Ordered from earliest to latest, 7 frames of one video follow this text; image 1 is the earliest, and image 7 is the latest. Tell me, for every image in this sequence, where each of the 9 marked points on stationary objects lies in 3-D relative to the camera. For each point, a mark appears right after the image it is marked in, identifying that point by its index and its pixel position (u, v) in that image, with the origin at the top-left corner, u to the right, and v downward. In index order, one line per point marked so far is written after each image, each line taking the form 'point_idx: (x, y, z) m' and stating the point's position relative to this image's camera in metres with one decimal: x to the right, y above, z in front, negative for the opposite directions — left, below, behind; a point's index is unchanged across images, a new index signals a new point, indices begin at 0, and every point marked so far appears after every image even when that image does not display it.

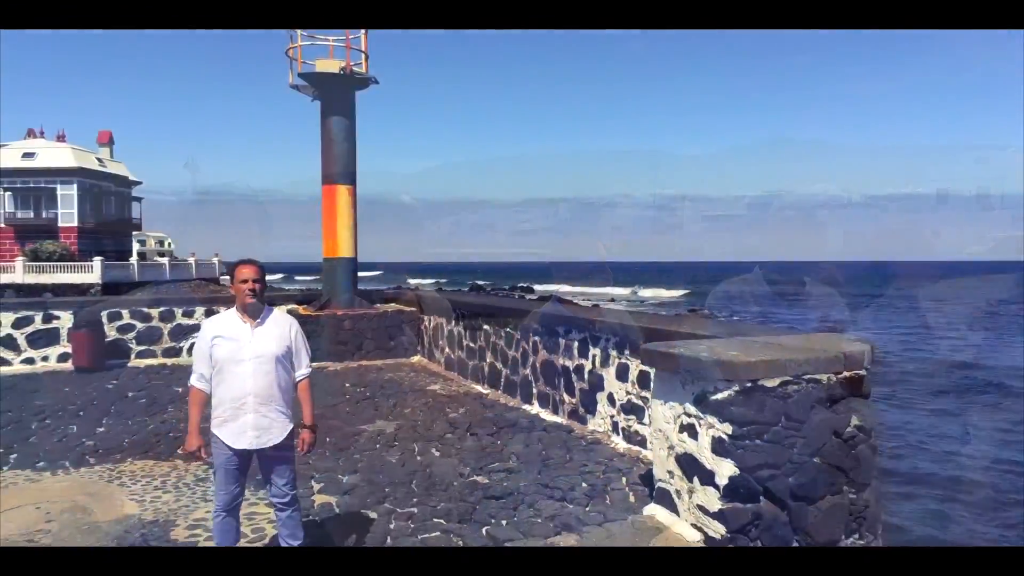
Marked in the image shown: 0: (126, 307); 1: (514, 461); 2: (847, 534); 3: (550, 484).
0: (-3.7, -0.2, +8.0) m
1: (0.0, -0.9, +4.2) m
2: (+1.2, -0.9, +3.0) m
3: (+0.1, -0.9, +3.8) m
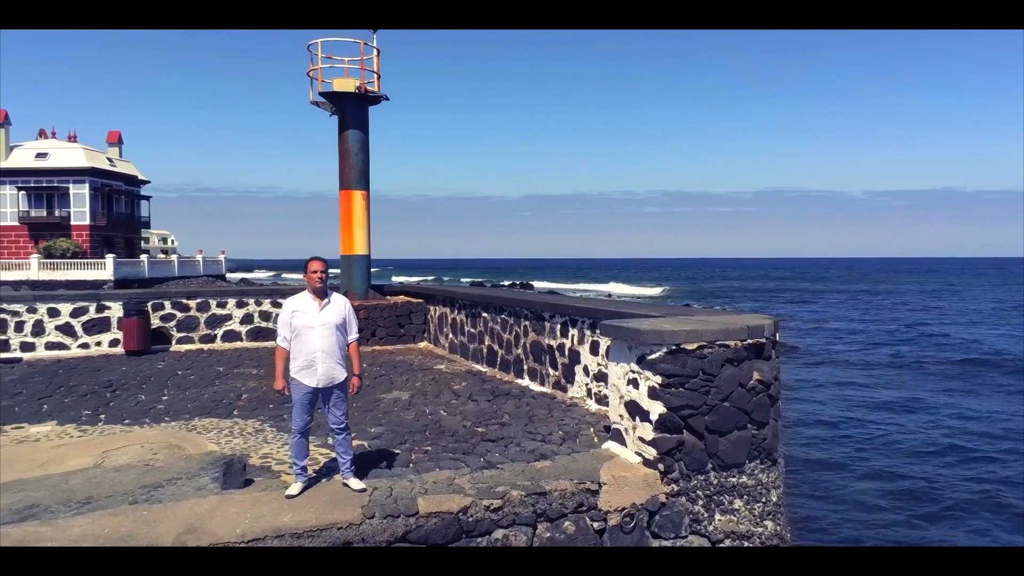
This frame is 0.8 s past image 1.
0: (-3.7, -0.1, +9.1) m
1: (-0.1, -0.8, +5.3) m
2: (+1.2, -0.8, +4.1) m
3: (+0.1, -0.8, +4.8) m
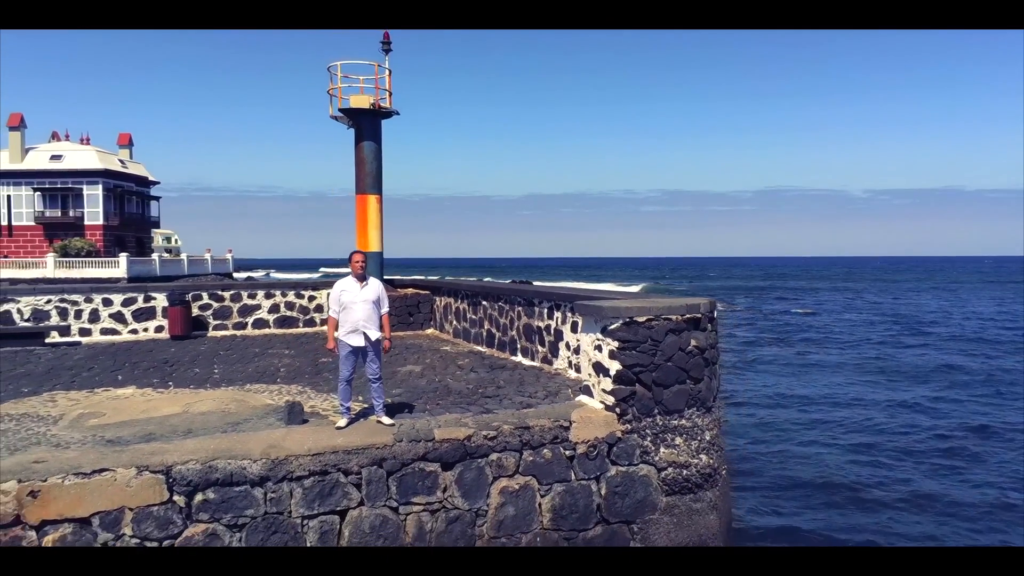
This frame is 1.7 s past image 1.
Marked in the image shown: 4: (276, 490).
0: (-3.8, 0.0, +10.3) m
1: (-0.1, -0.7, +6.5) m
2: (+1.1, -0.7, +5.3) m
3: (0.0, -0.7, +6.1) m
4: (-1.2, -1.0, +4.3) m
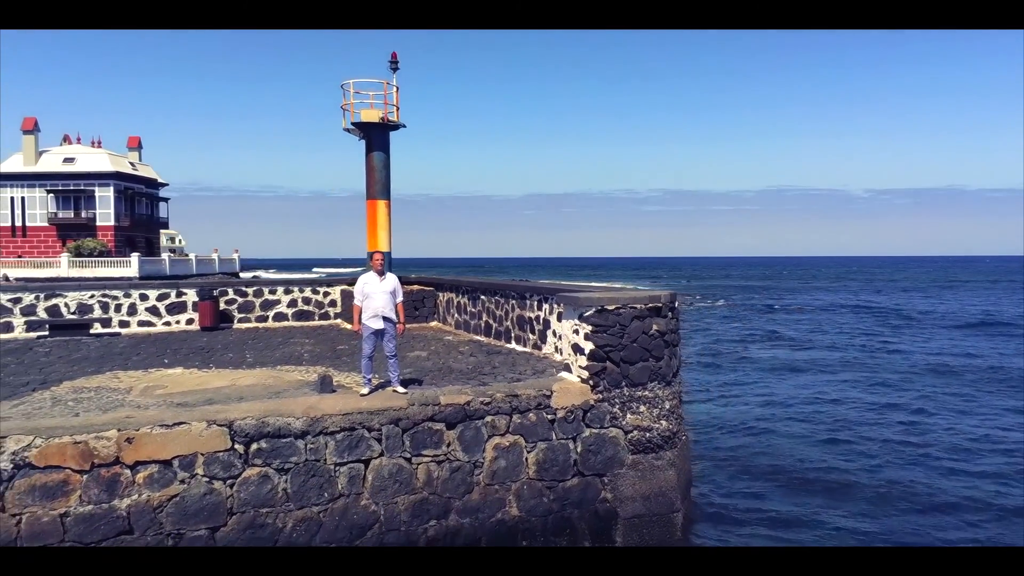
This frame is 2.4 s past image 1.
0: (-3.8, 0.0, +11.4) m
1: (-0.2, -0.7, +7.6) m
2: (+1.1, -0.7, +6.4) m
3: (0.0, -0.7, +7.1) m
4: (-1.3, -1.0, +5.4) m
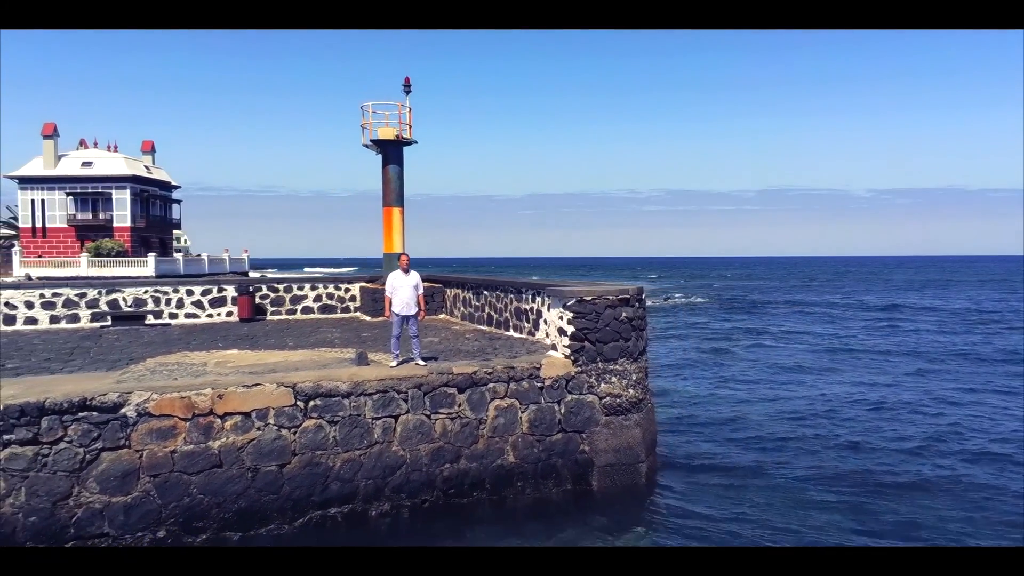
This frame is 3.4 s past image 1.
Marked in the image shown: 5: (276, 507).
0: (-3.8, +0.1, +13.0) m
1: (-0.2, -0.7, +9.1) m
2: (+1.0, -0.7, +8.0) m
3: (0.0, -0.7, +8.7) m
4: (-1.3, -0.9, +6.9) m
5: (-1.9, -1.7, +6.7) m
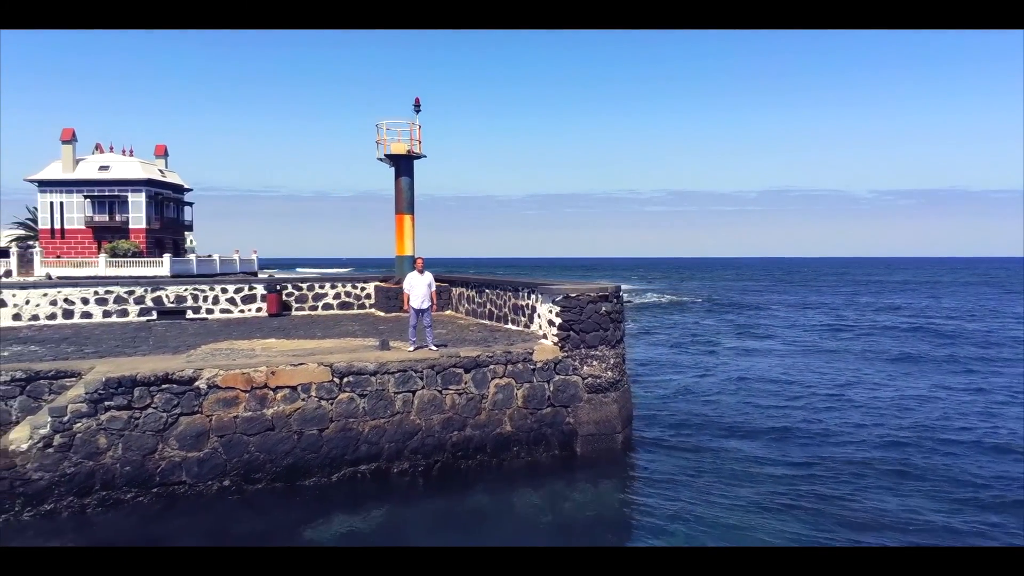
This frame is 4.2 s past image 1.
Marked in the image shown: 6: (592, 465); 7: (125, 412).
0: (-3.8, +0.1, +14.5) m
1: (-0.2, -0.6, +10.7) m
2: (+1.0, -0.6, +9.5) m
3: (-0.1, -0.6, +10.3) m
4: (-1.3, -0.9, +8.5) m
5: (-1.9, -1.7, +8.2) m
6: (+0.9, -1.9, +9.2) m
7: (-3.5, -1.1, +7.5) m
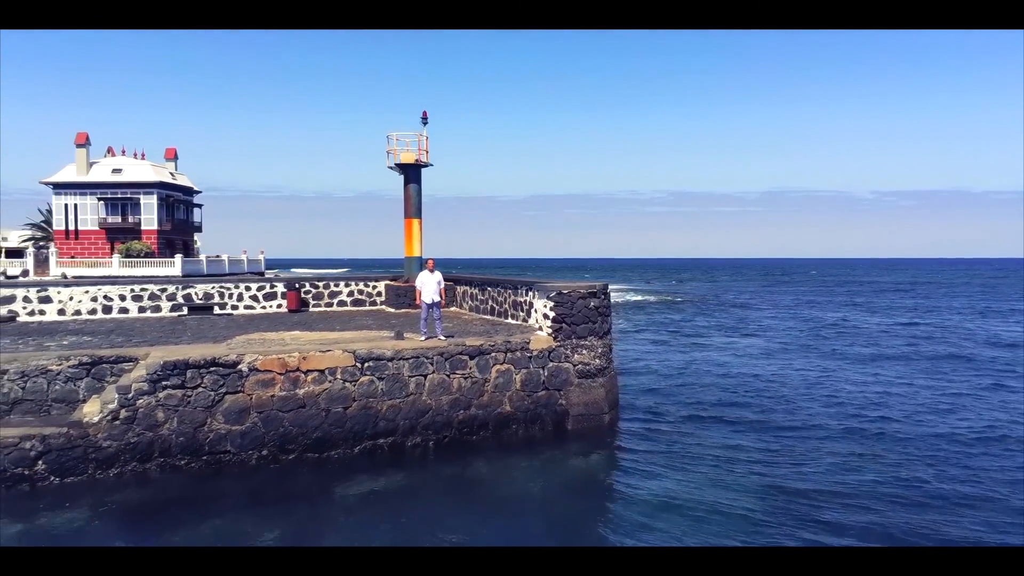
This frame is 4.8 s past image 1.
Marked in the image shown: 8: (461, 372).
0: (-3.8, +0.1, +15.8) m
1: (-0.2, -0.6, +11.9) m
2: (+1.0, -0.6, +10.8) m
3: (-0.1, -0.6, +11.5) m
4: (-1.3, -0.9, +9.7) m
5: (-1.9, -1.7, +9.4) m
6: (+0.9, -1.9, +10.5) m
7: (-3.5, -1.1, +8.8) m
8: (-0.6, -1.0, +10.0) m
